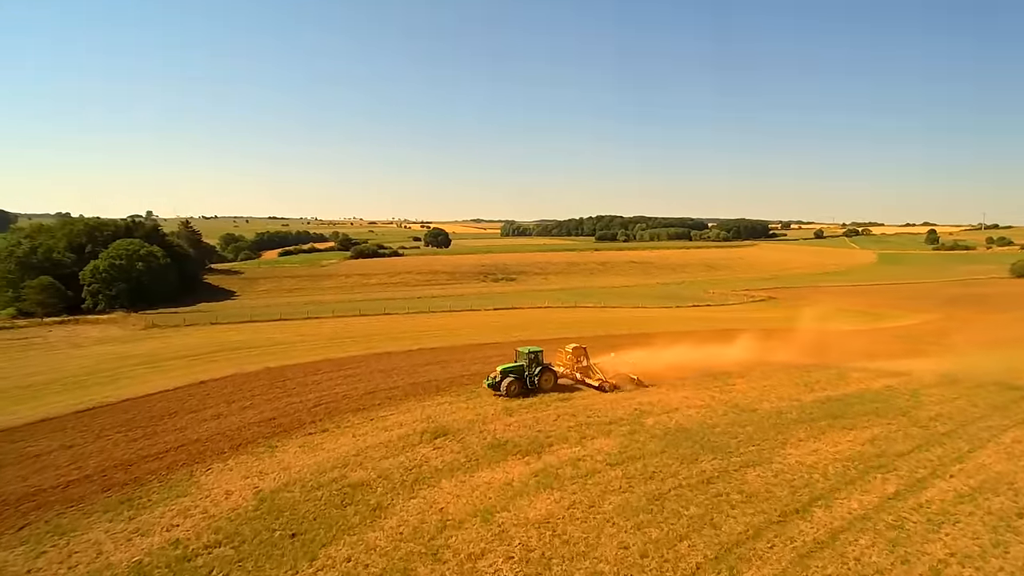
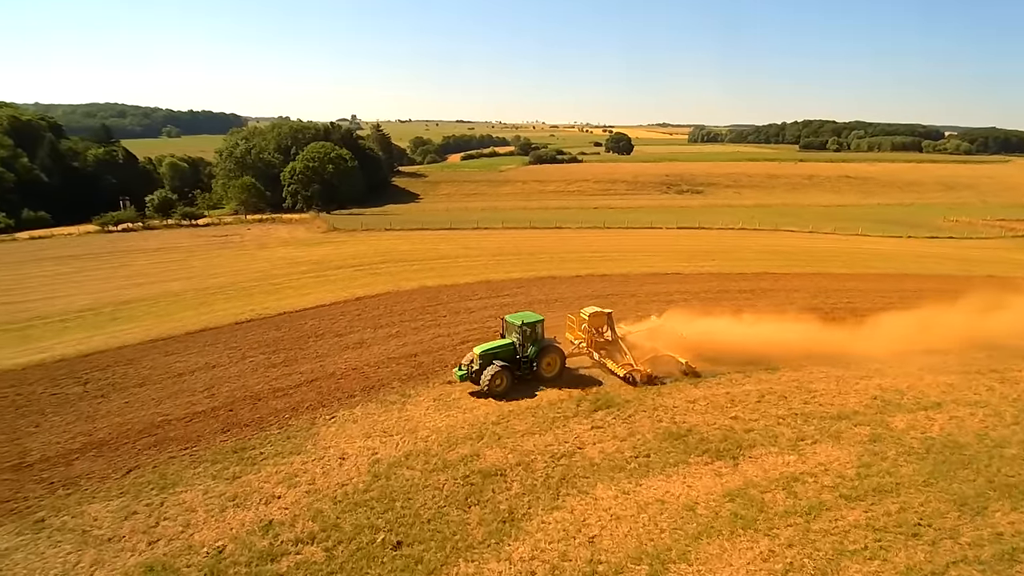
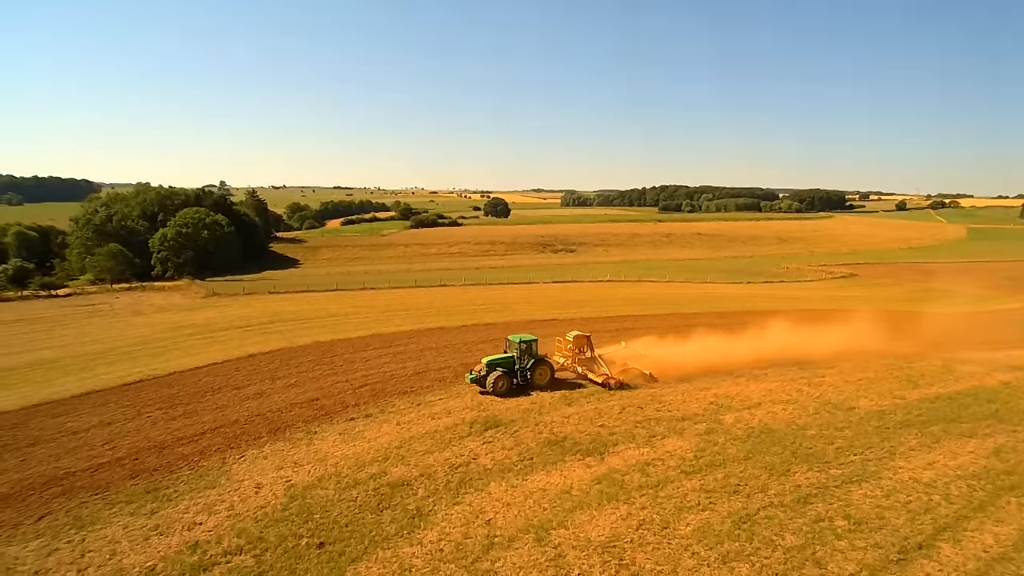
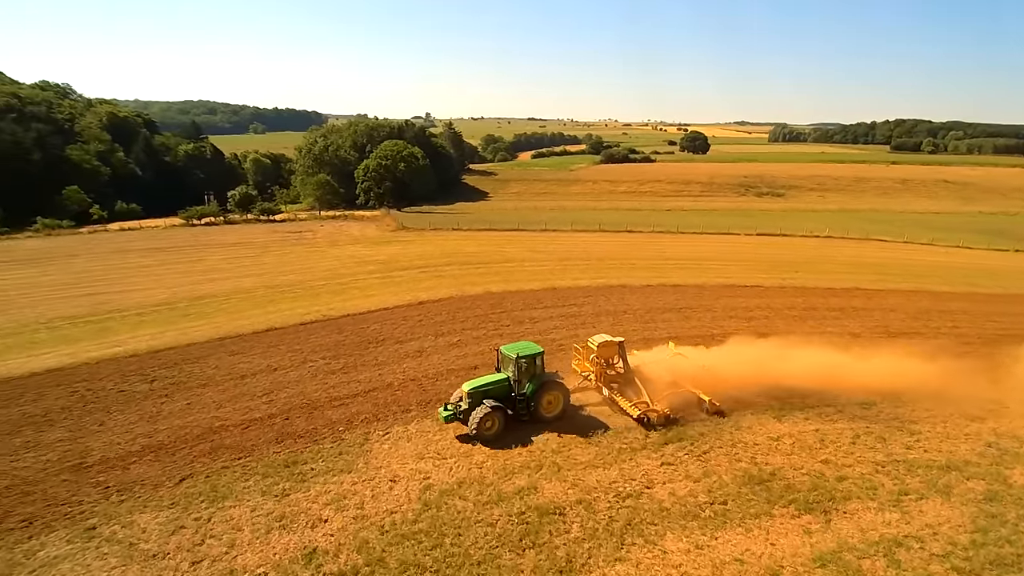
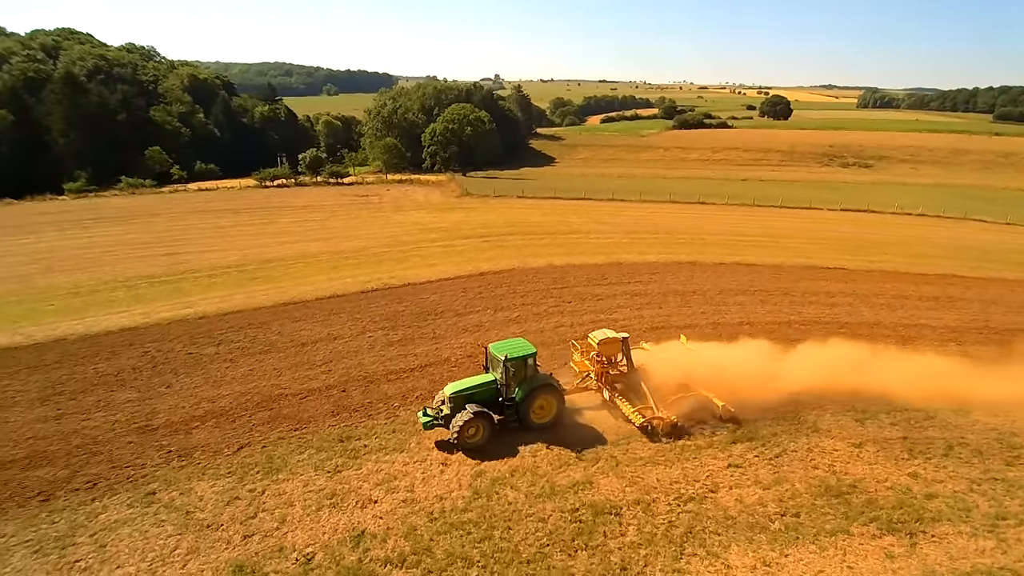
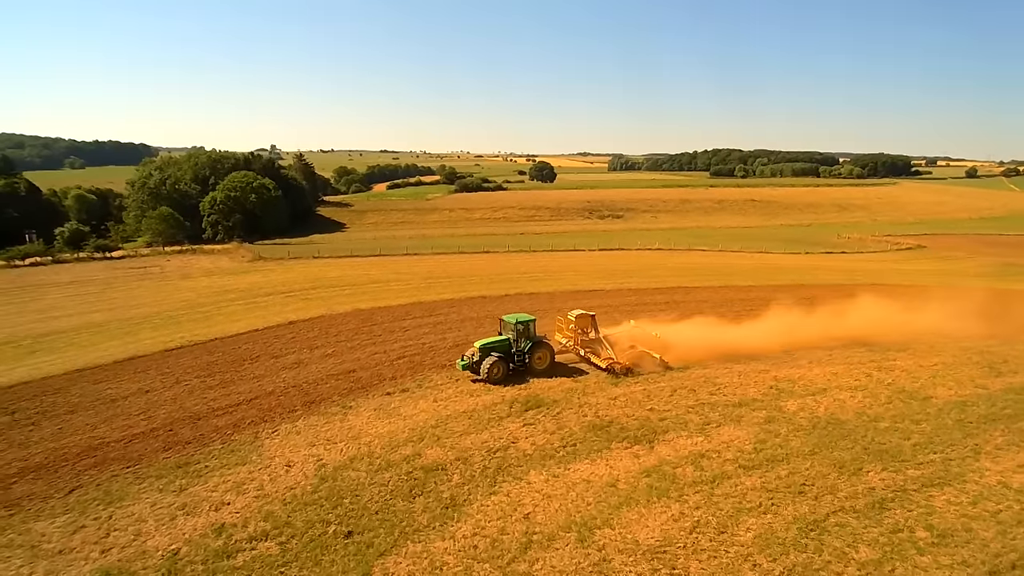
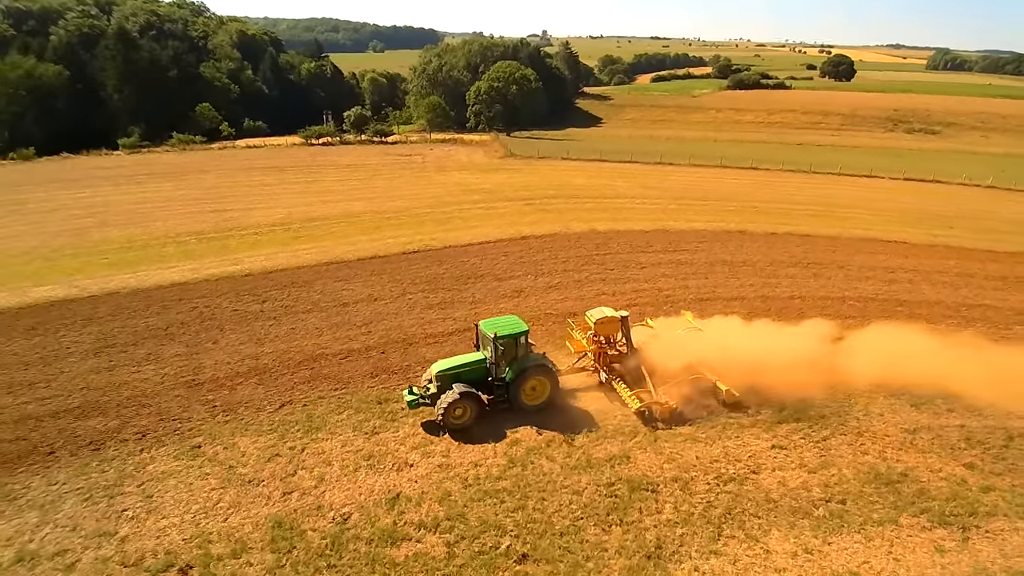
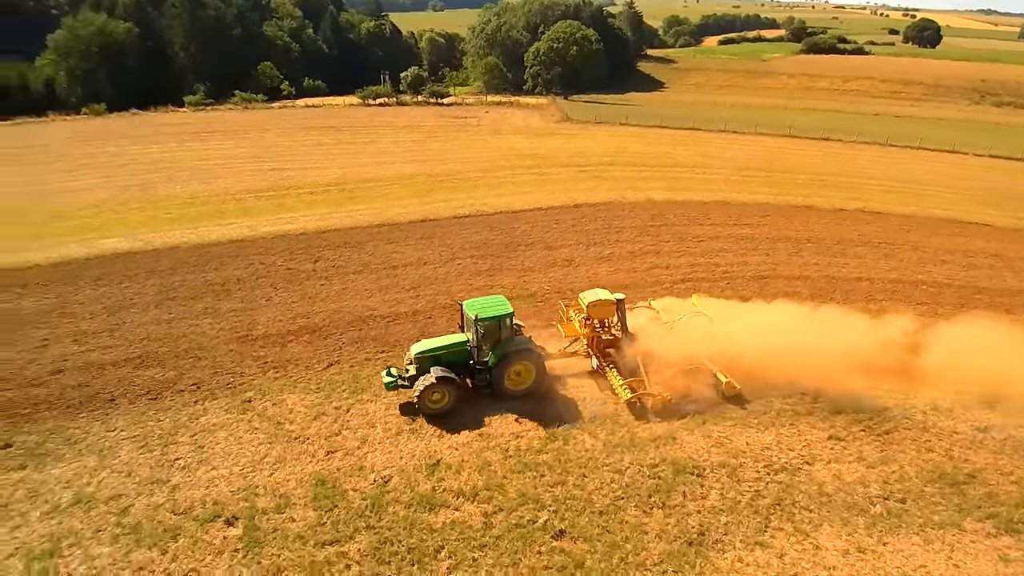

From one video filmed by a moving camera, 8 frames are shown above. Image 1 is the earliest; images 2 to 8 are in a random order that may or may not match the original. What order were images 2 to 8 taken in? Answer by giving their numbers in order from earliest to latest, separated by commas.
3, 6, 2, 4, 5, 7, 8
